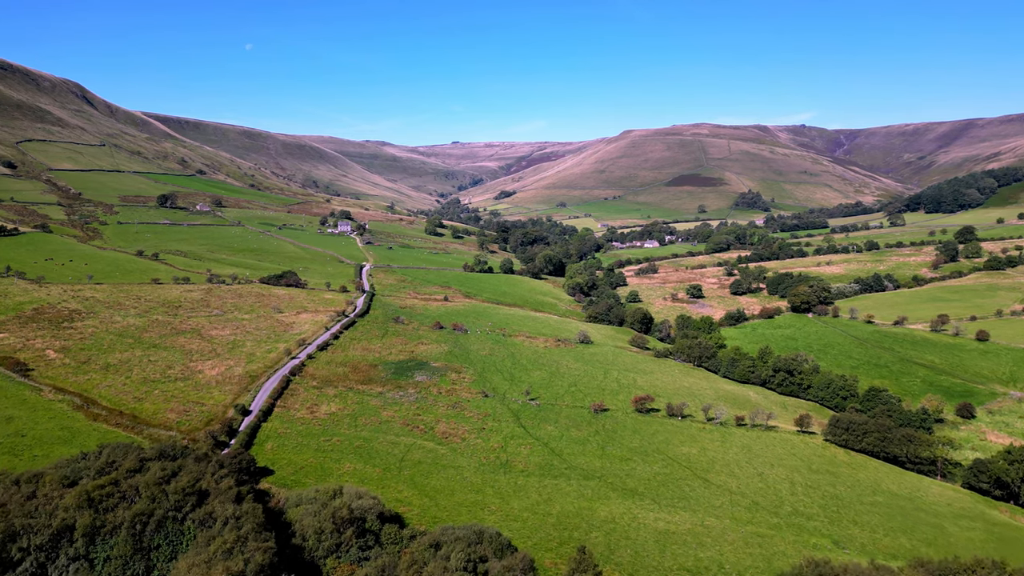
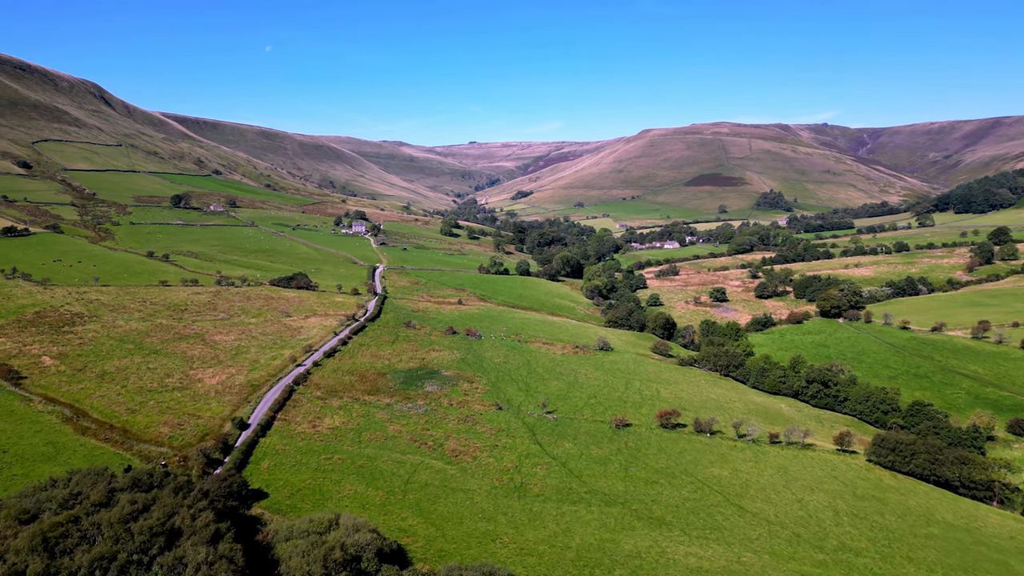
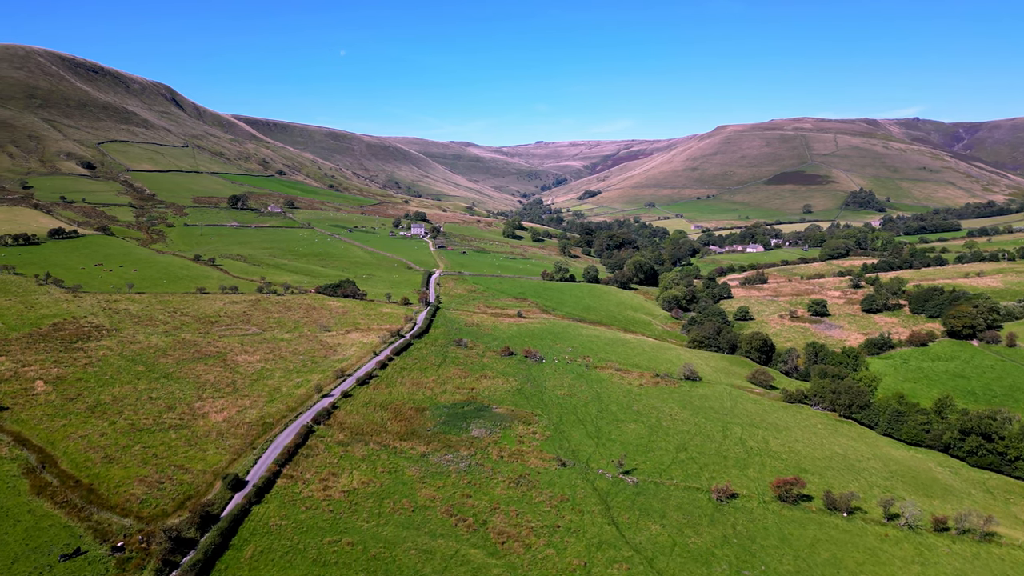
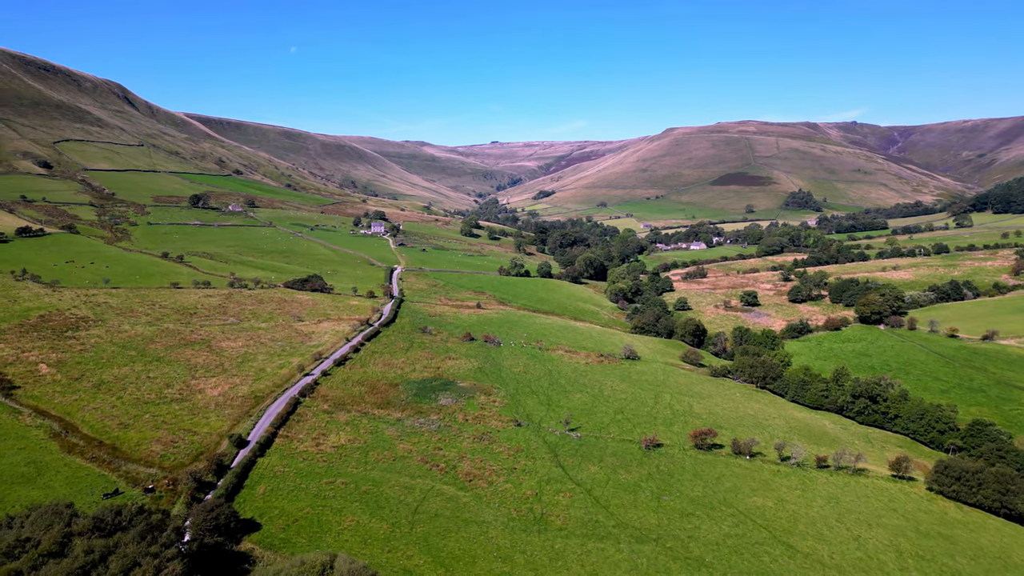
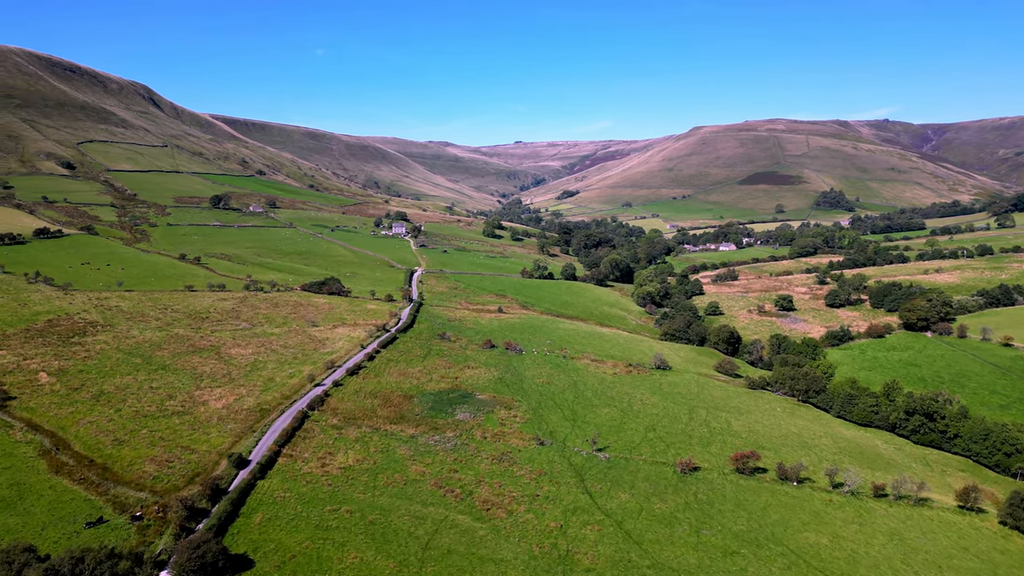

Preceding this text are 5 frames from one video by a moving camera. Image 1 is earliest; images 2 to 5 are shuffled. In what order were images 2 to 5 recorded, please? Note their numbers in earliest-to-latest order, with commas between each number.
2, 4, 5, 3
